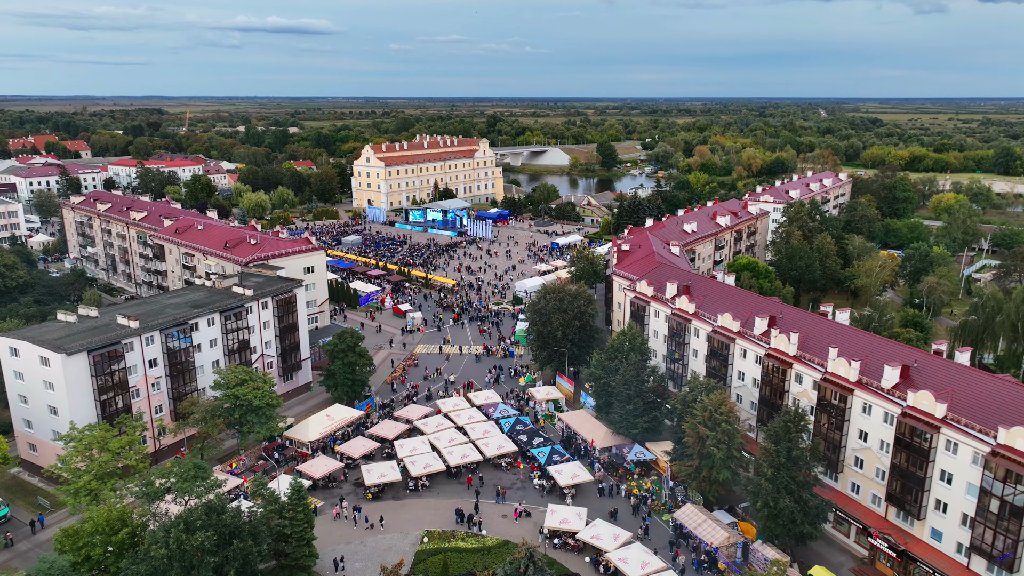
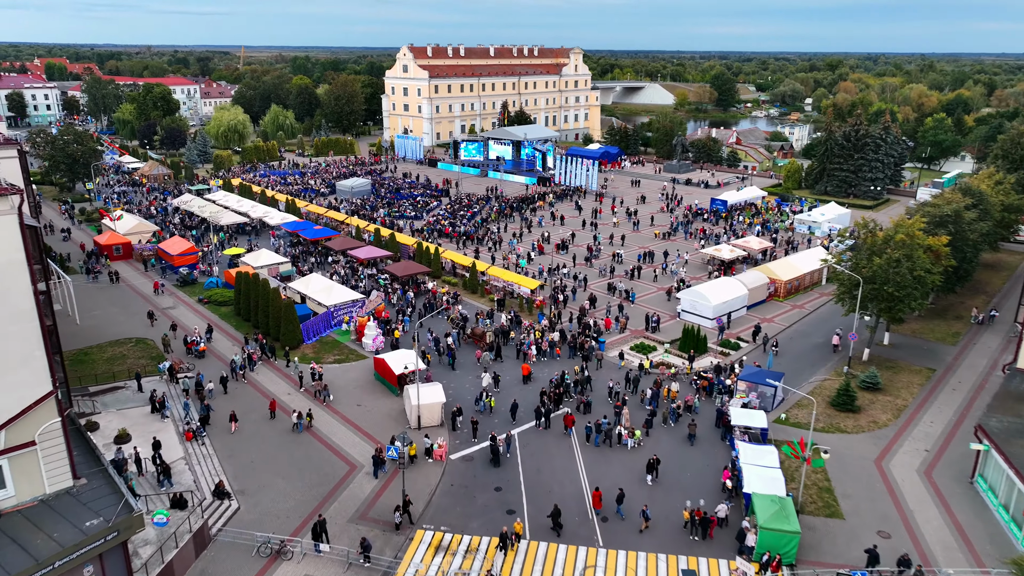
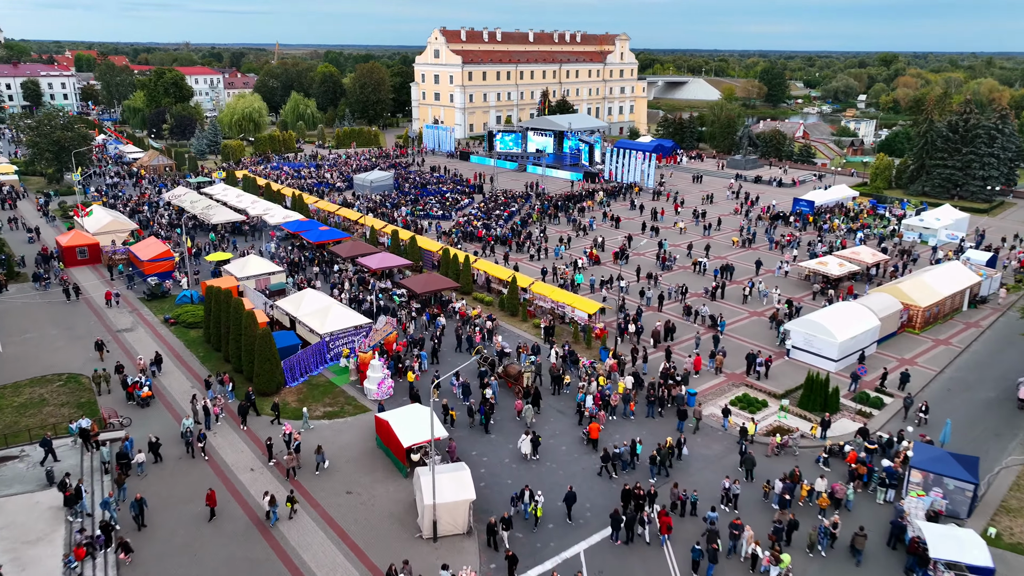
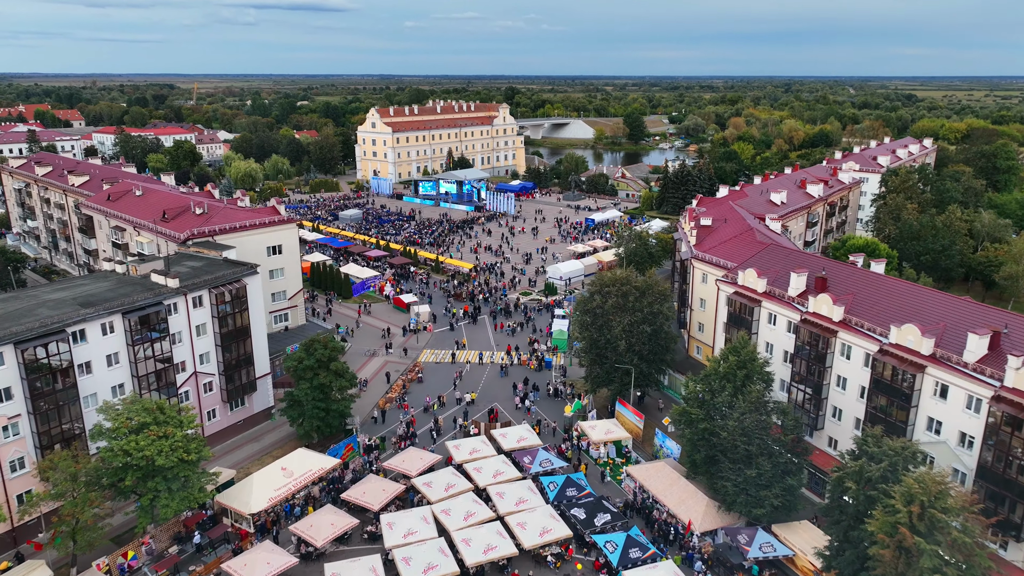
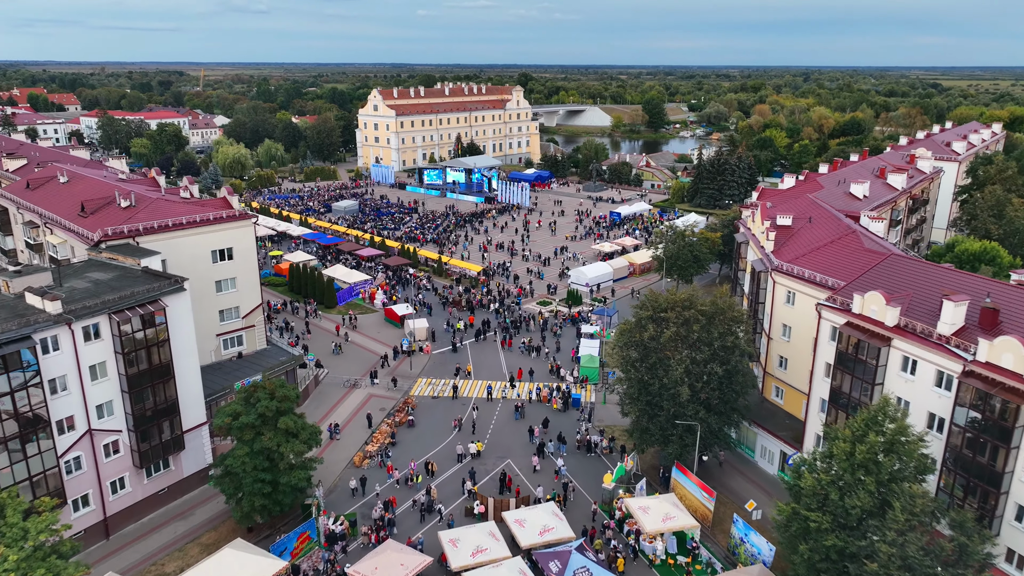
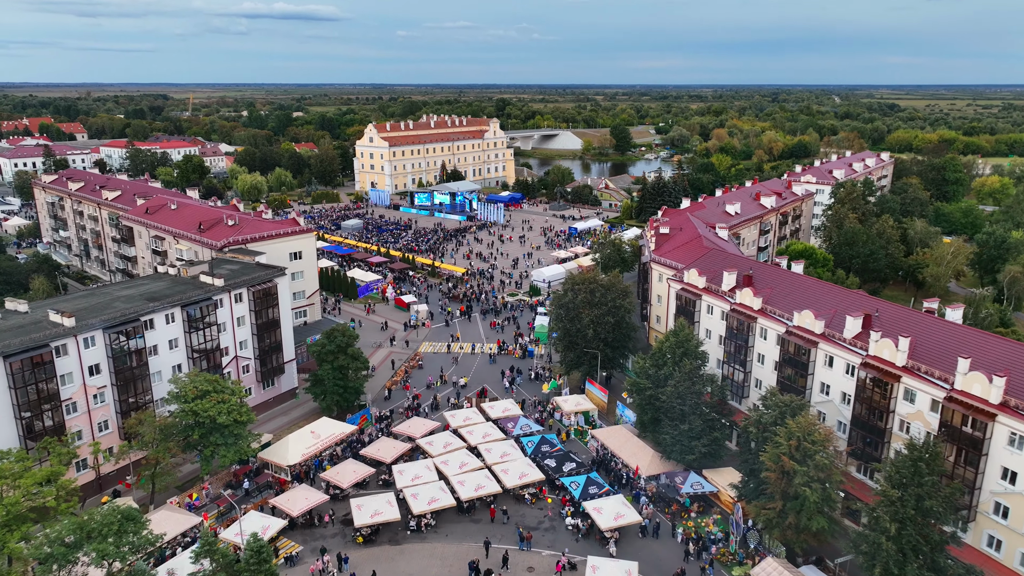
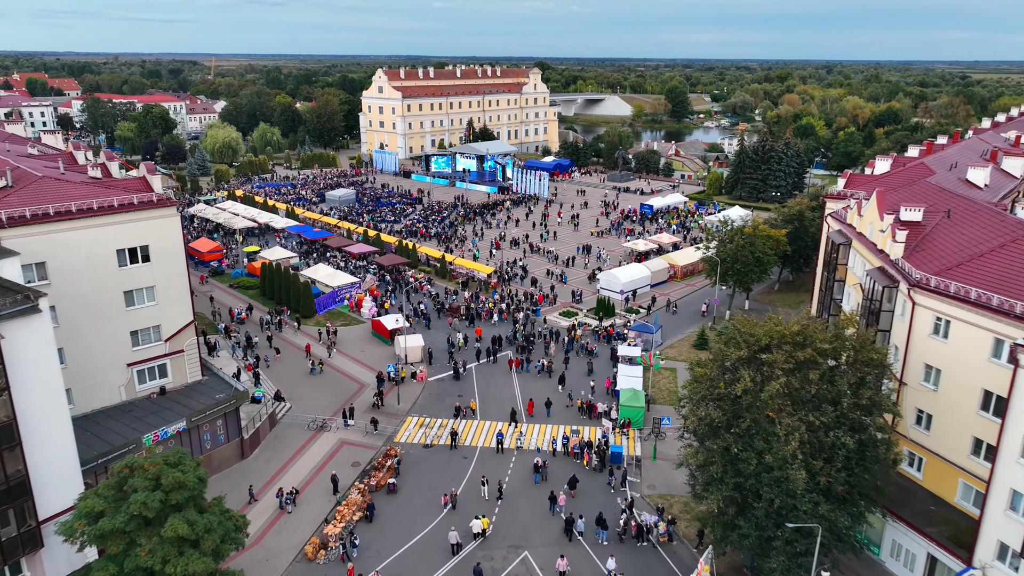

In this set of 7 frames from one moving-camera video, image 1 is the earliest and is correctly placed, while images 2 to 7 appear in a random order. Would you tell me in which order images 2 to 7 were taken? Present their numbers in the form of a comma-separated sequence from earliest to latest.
6, 4, 5, 7, 2, 3
